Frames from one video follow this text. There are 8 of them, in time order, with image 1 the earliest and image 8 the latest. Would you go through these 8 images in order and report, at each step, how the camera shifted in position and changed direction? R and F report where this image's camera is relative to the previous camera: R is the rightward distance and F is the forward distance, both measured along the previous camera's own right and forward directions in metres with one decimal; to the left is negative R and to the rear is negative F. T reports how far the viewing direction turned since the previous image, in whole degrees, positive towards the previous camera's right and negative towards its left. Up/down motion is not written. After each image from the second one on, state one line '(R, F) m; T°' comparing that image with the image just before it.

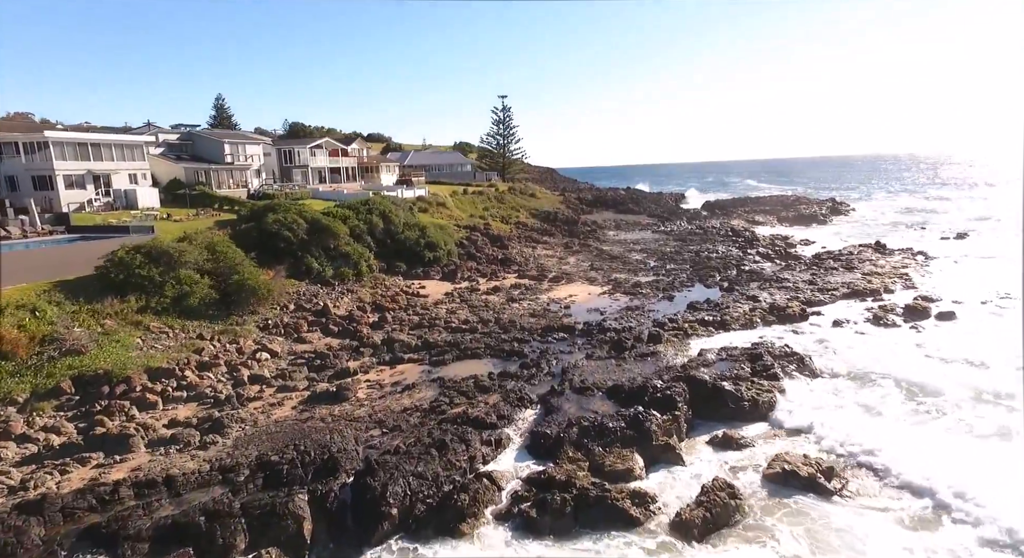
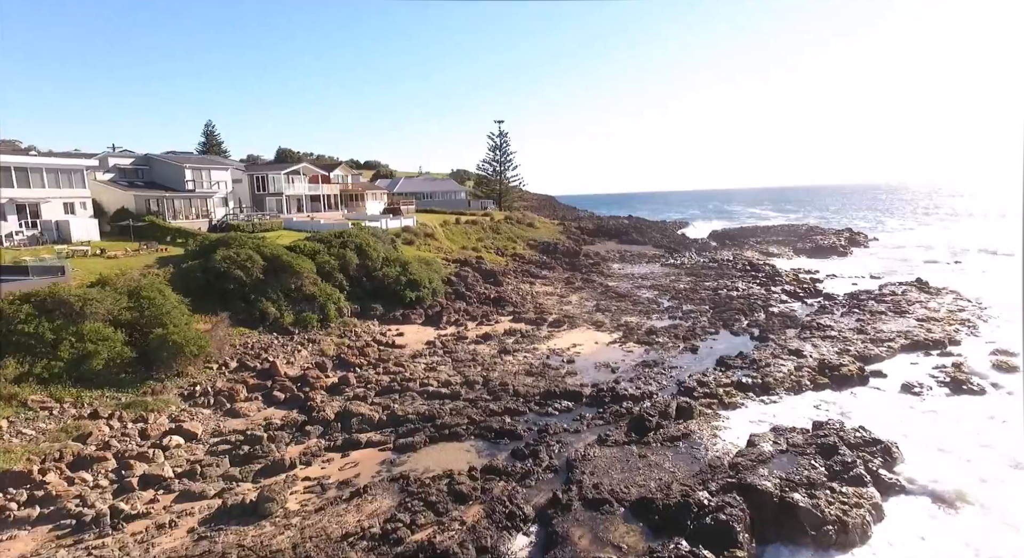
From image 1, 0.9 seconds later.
(+0.3, +5.0) m; 0°
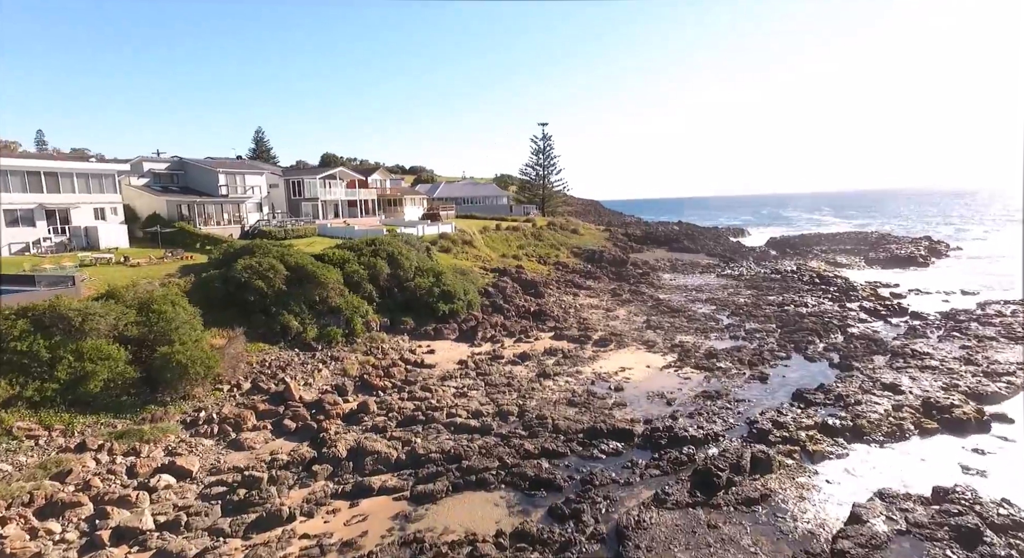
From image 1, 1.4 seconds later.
(+0.1, +2.8) m; -4°
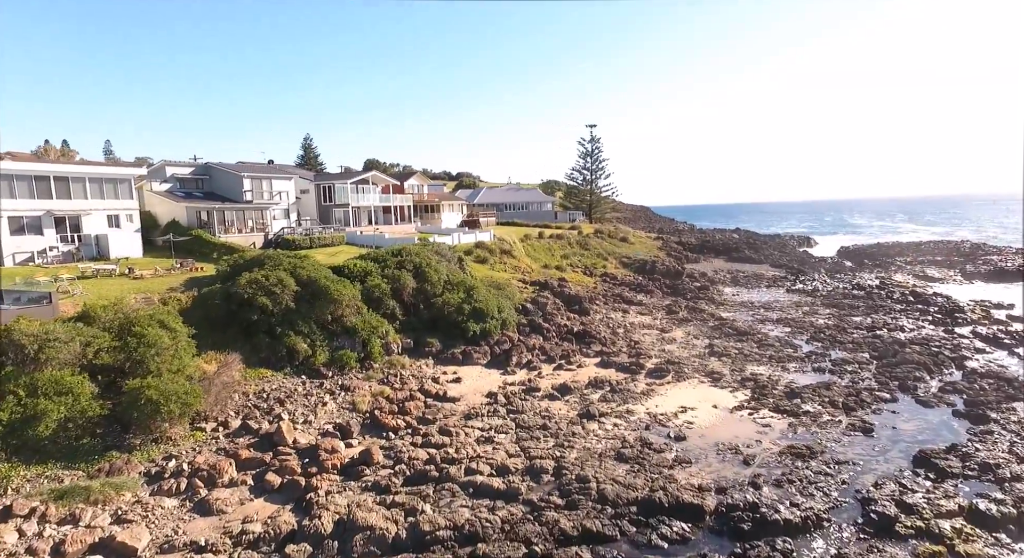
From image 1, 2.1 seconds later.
(+0.3, +3.9) m; -5°
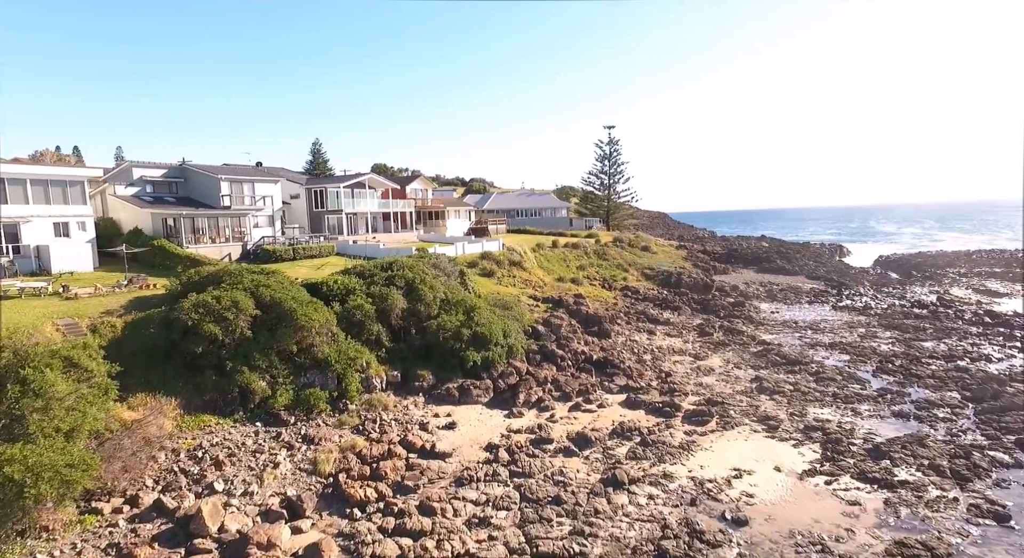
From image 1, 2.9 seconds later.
(+0.3, +4.5) m; -1°
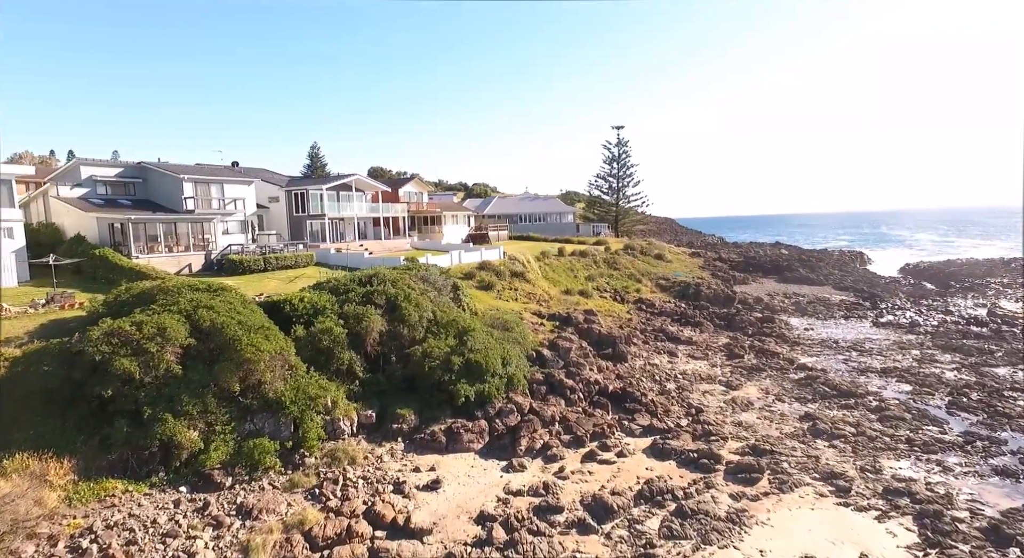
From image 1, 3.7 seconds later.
(+0.1, +4.1) m; 0°
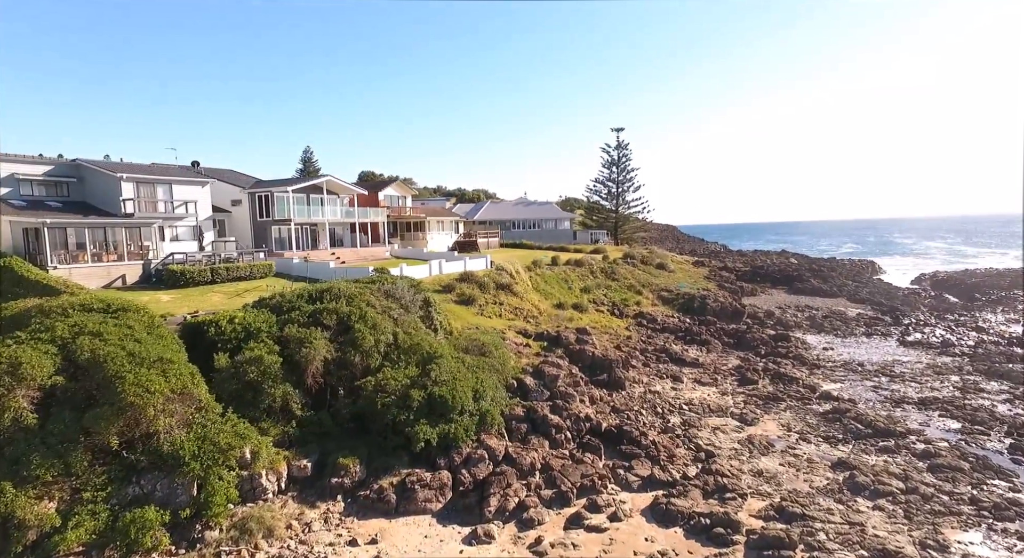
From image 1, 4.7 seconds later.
(+0.8, +3.5) m; 0°
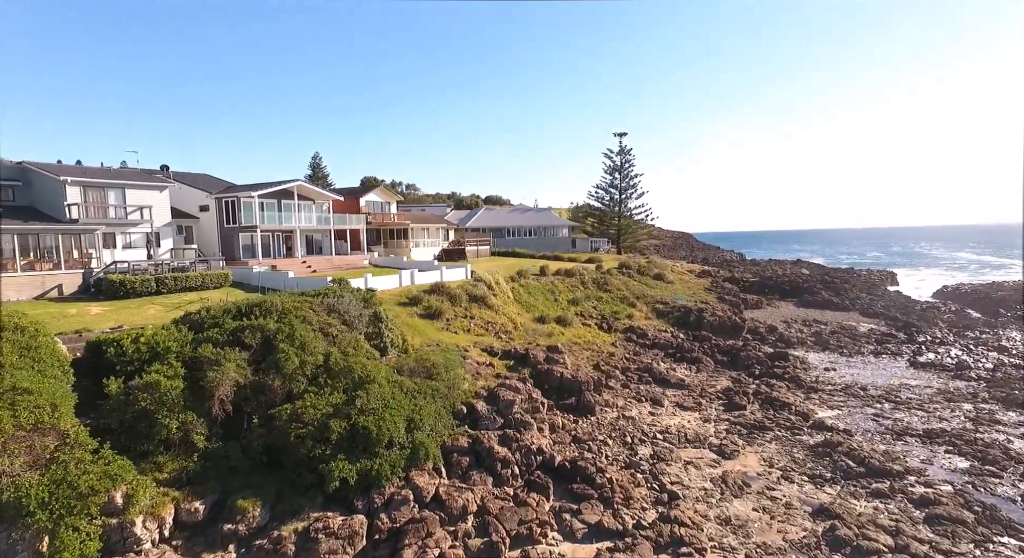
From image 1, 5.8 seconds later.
(+2.2, +2.0) m; -2°
